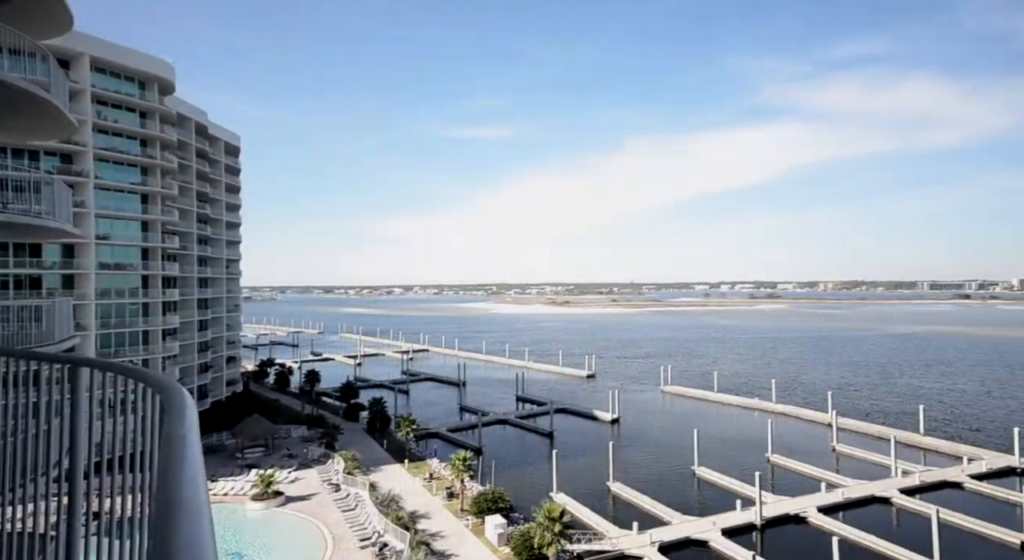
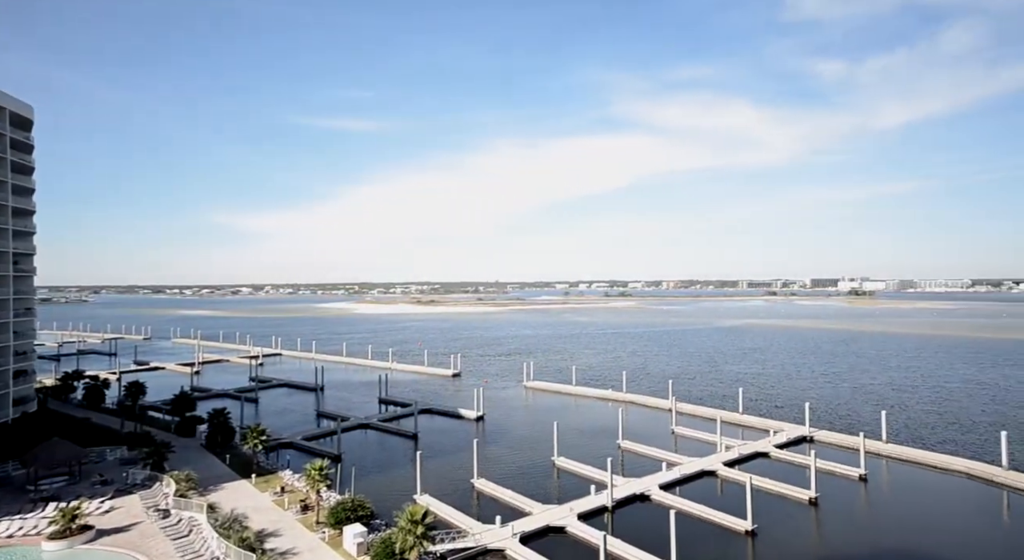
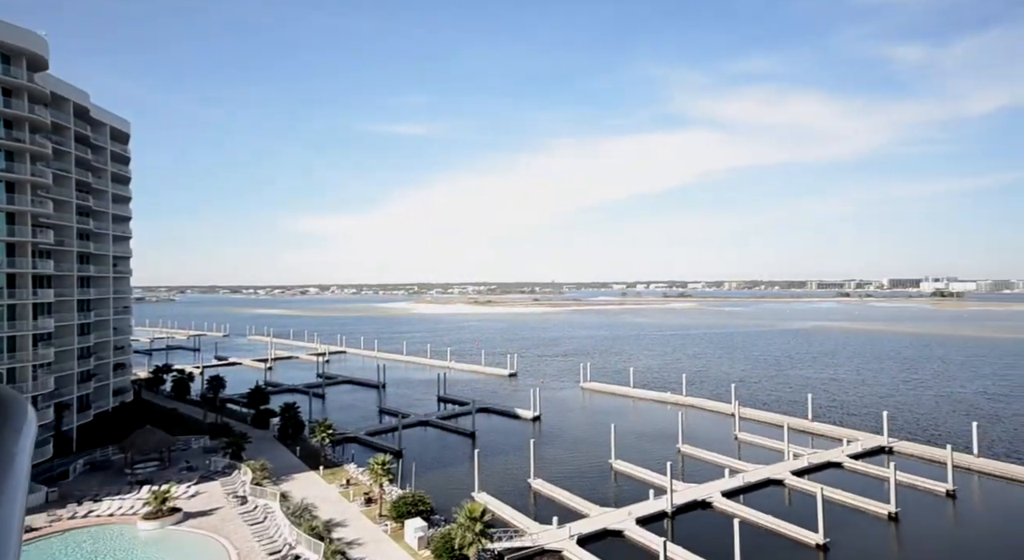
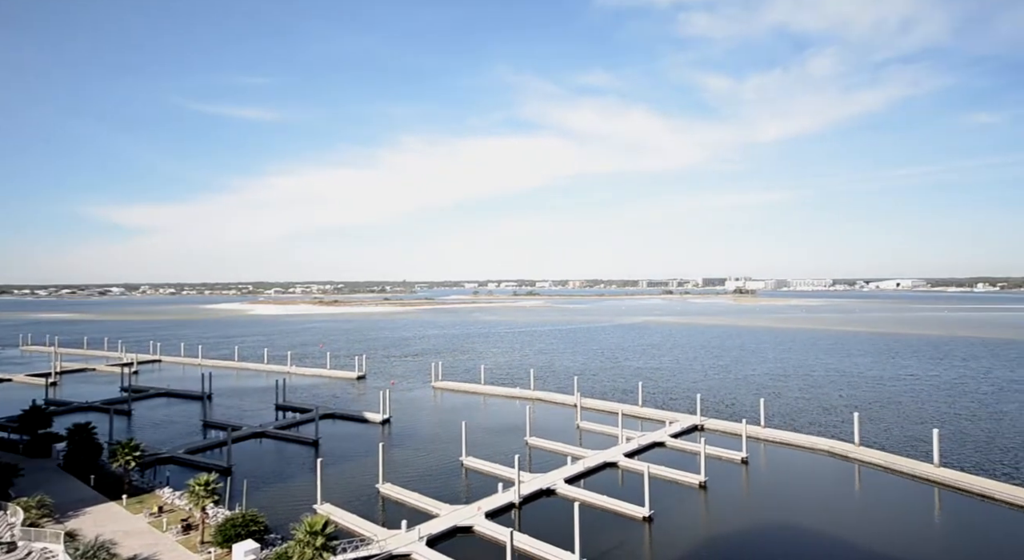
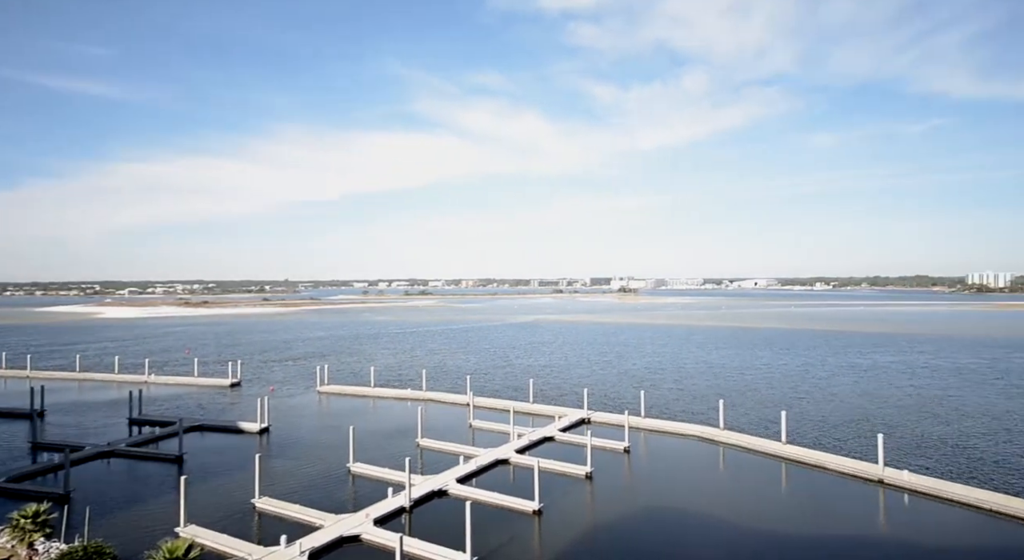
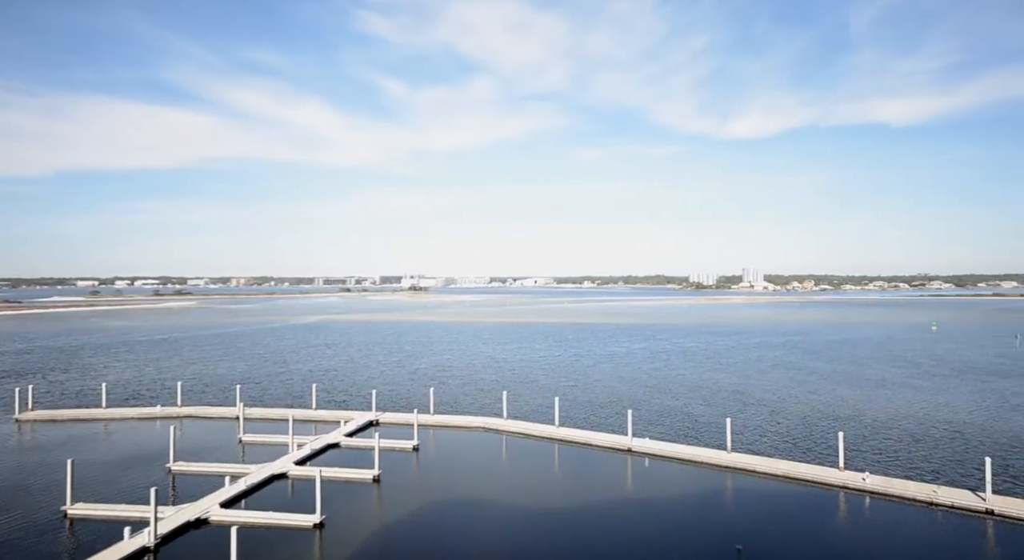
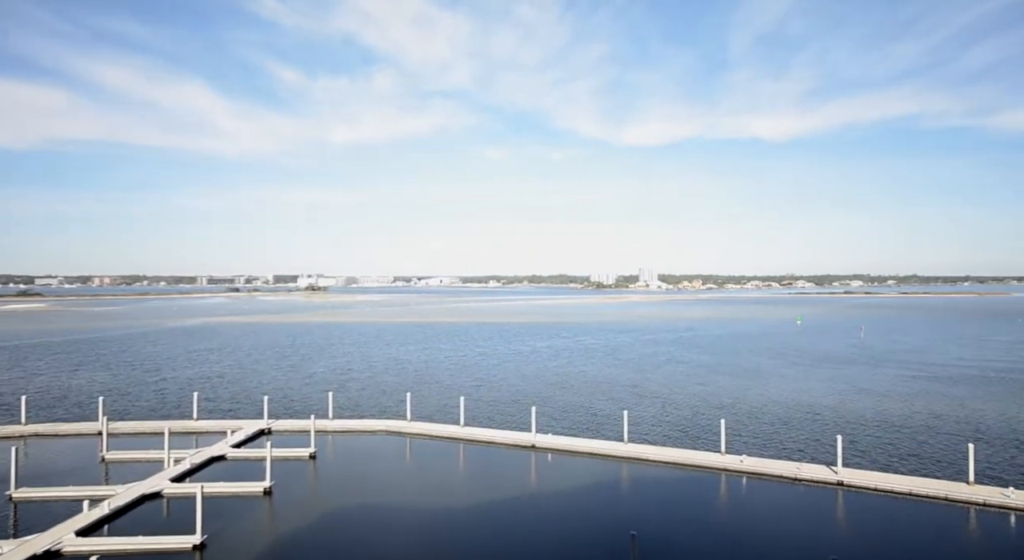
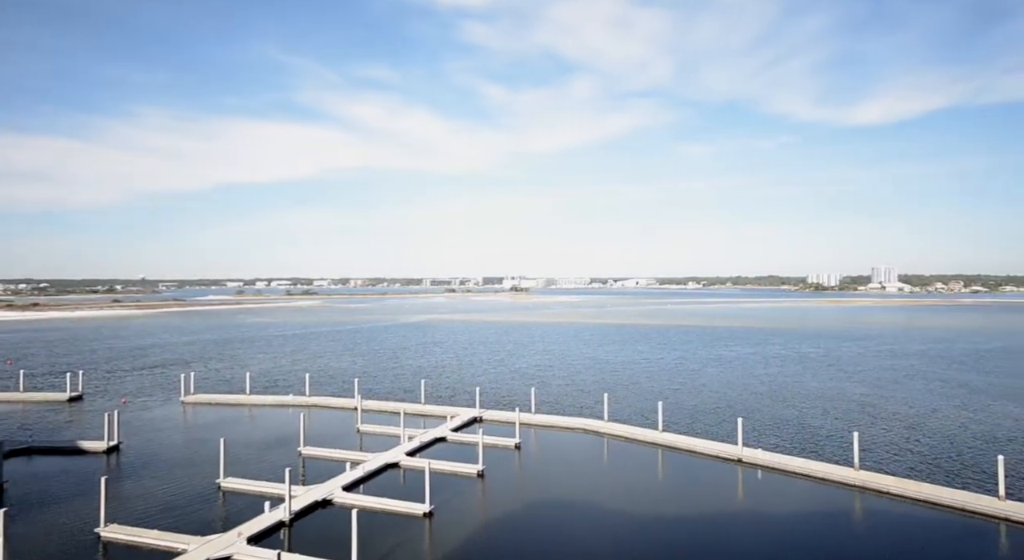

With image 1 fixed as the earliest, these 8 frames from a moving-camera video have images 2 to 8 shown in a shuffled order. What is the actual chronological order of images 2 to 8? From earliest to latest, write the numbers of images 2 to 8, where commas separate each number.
3, 2, 4, 5, 8, 6, 7
